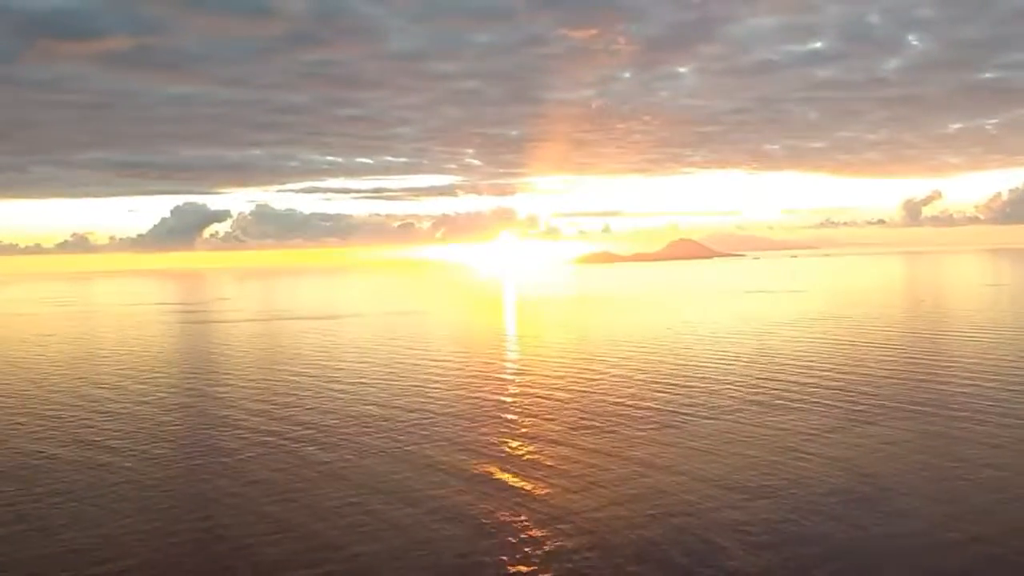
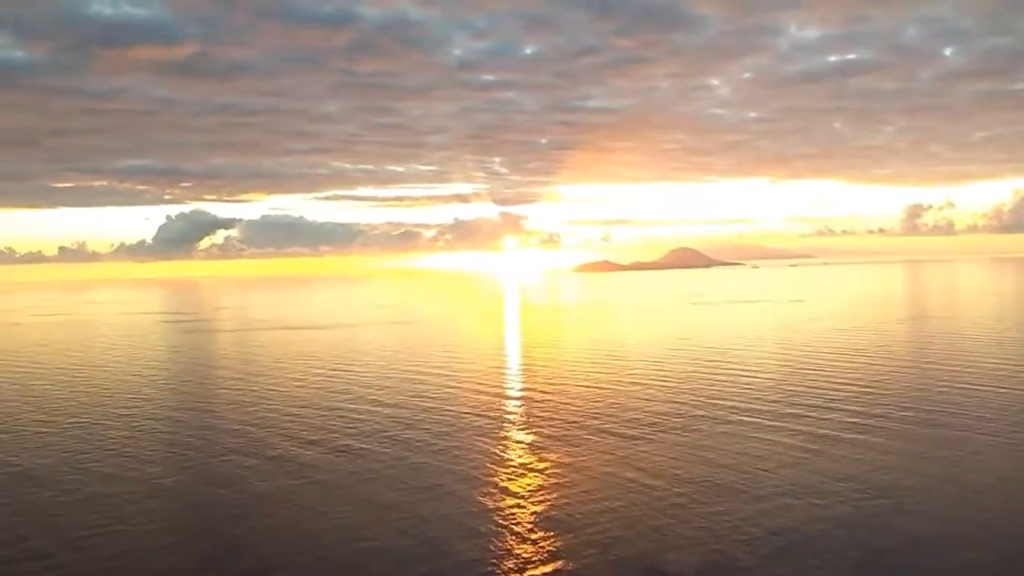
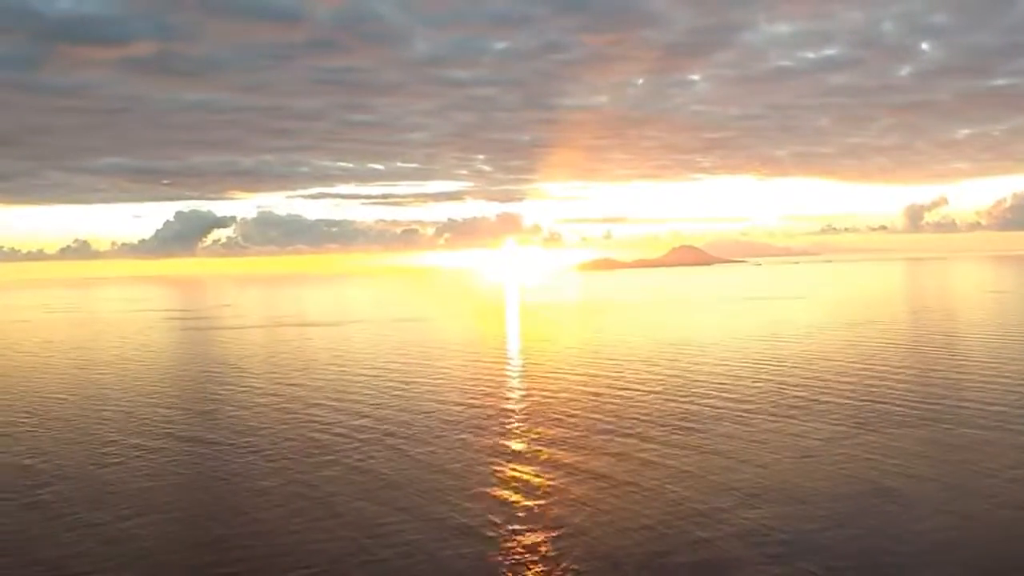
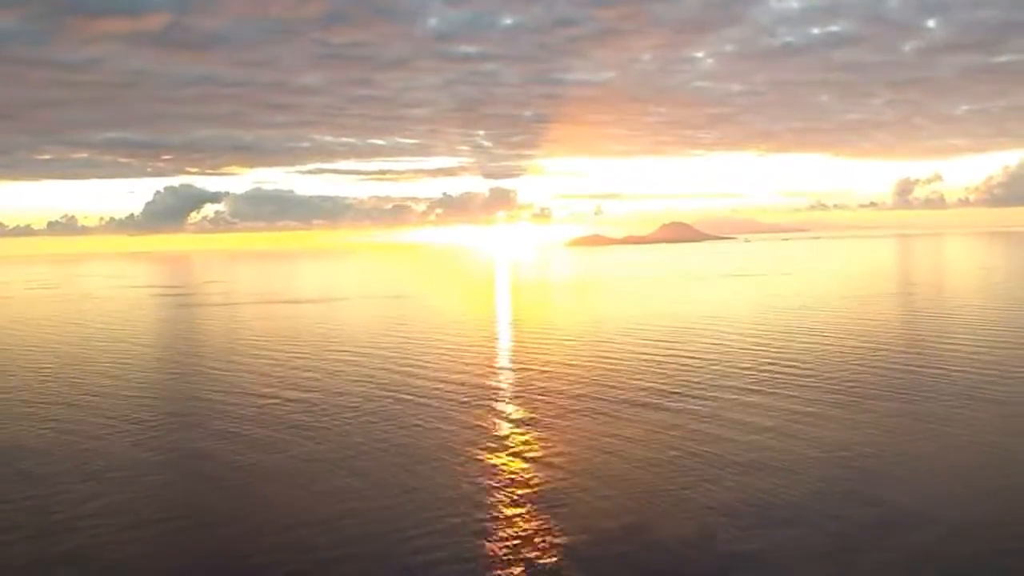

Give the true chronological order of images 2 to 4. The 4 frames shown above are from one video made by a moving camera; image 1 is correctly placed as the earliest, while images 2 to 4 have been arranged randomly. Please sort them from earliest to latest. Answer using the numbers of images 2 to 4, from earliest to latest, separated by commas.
3, 4, 2
